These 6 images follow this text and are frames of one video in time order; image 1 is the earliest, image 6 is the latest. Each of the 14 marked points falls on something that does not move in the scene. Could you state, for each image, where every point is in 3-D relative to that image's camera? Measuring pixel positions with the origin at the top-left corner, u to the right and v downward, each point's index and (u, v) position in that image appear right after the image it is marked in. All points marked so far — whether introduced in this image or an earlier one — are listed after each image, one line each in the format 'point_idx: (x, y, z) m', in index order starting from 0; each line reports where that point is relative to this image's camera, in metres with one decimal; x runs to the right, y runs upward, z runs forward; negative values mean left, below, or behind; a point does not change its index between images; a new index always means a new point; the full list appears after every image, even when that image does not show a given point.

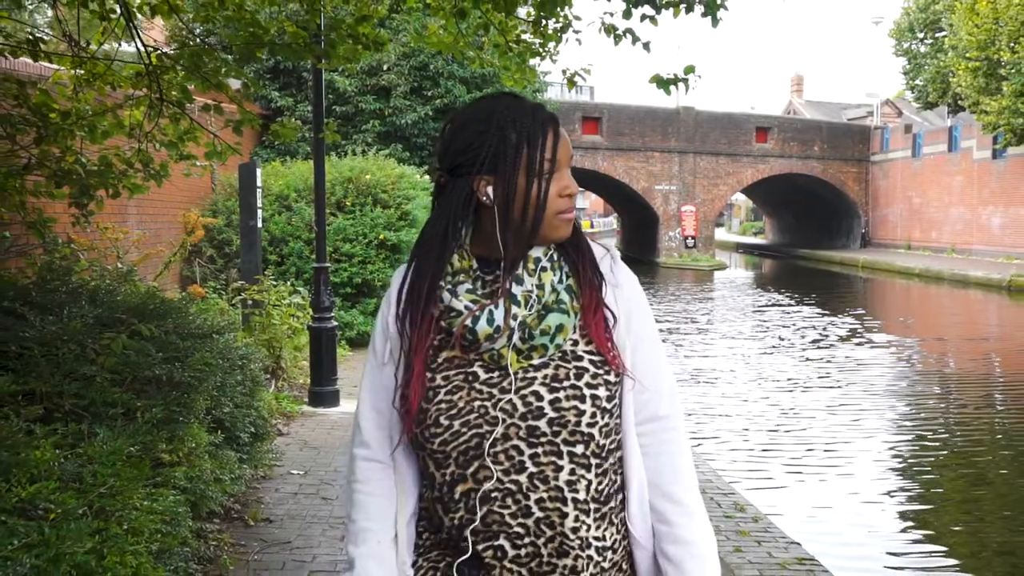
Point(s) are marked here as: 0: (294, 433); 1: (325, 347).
0: (-1.5, -1.0, +6.2) m
1: (-1.5, -0.5, +7.3) m
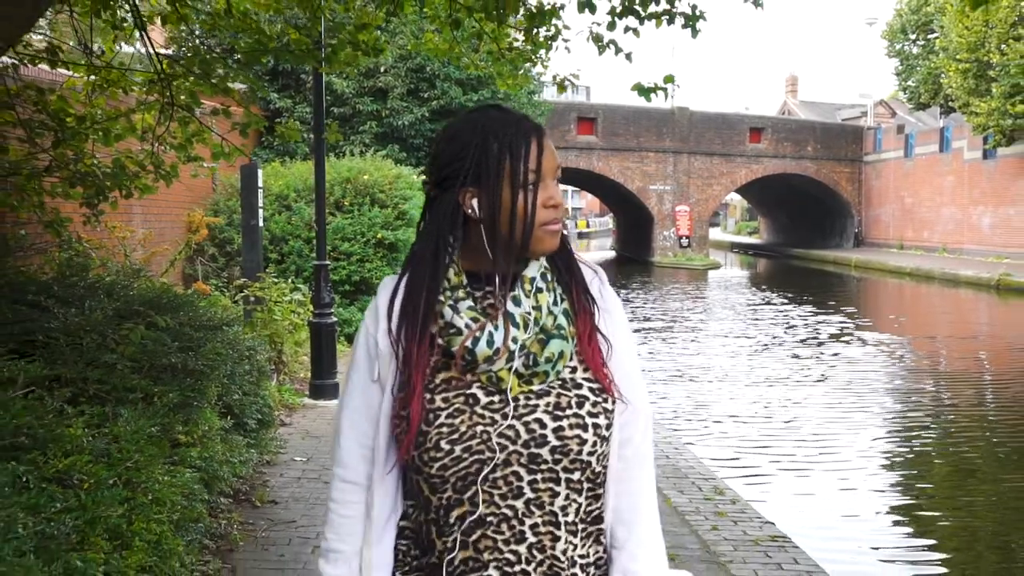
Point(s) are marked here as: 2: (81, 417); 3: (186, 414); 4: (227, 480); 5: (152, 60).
0: (-1.5, -1.0, +6.5) m
1: (-1.6, -0.5, +7.6) m
2: (-1.4, -0.4, +3.0) m
3: (-1.4, -0.5, +3.9) m
4: (-1.3, -0.9, +4.1) m
5: (-2.2, +1.4, +5.4) m
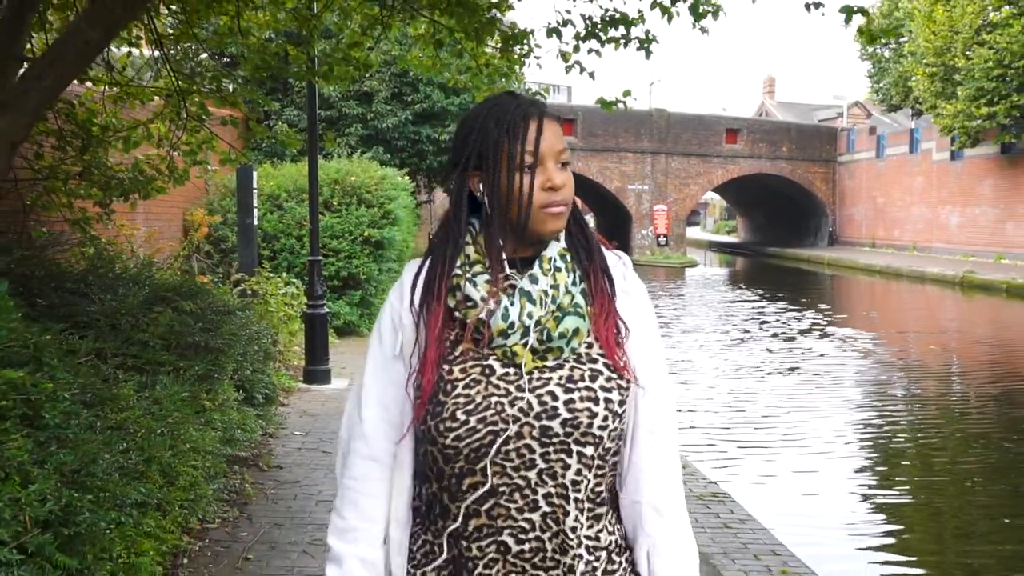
0: (-1.7, -0.9, +7.1) m
1: (-1.8, -0.4, +8.2) m
2: (-1.6, -0.4, +3.6) m
3: (-1.5, -0.5, +4.5) m
4: (-1.4, -0.8, +4.7) m
5: (-2.3, +1.4, +6.0) m
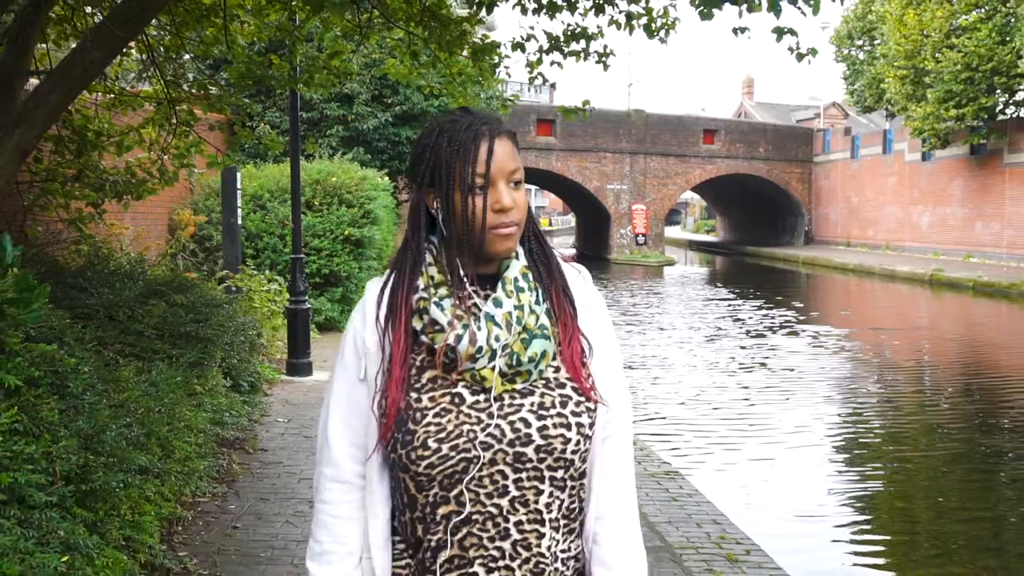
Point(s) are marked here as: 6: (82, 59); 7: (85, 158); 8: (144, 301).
0: (-1.9, -0.9, +7.5) m
1: (-2.0, -0.4, +8.6) m
2: (-1.7, -0.4, +4.0) m
3: (-1.7, -0.5, +4.9) m
4: (-1.6, -0.8, +5.1) m
5: (-2.6, +1.5, +6.3) m
6: (-1.9, +1.0, +4.0) m
7: (-2.8, +0.8, +5.9) m
8: (-2.0, -0.1, +4.9) m
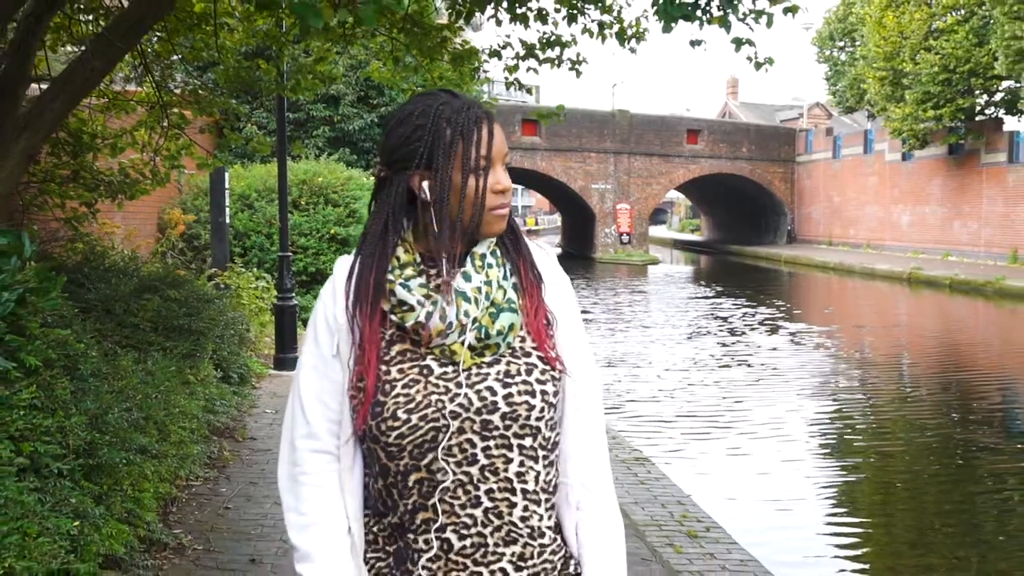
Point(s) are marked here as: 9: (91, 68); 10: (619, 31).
0: (-2.1, -0.9, +7.7) m
1: (-2.2, -0.3, +8.9) m
2: (-1.8, -0.3, +4.3) m
3: (-1.8, -0.4, +5.2) m
4: (-1.7, -0.7, +5.4) m
5: (-2.7, +1.5, +6.6) m
6: (-2.0, +1.0, +4.2) m
7: (-3.0, +0.9, +6.1) m
8: (-2.1, 0.0, +5.1) m
9: (-2.0, +1.0, +4.2) m
10: (+0.8, +1.9, +6.5) m
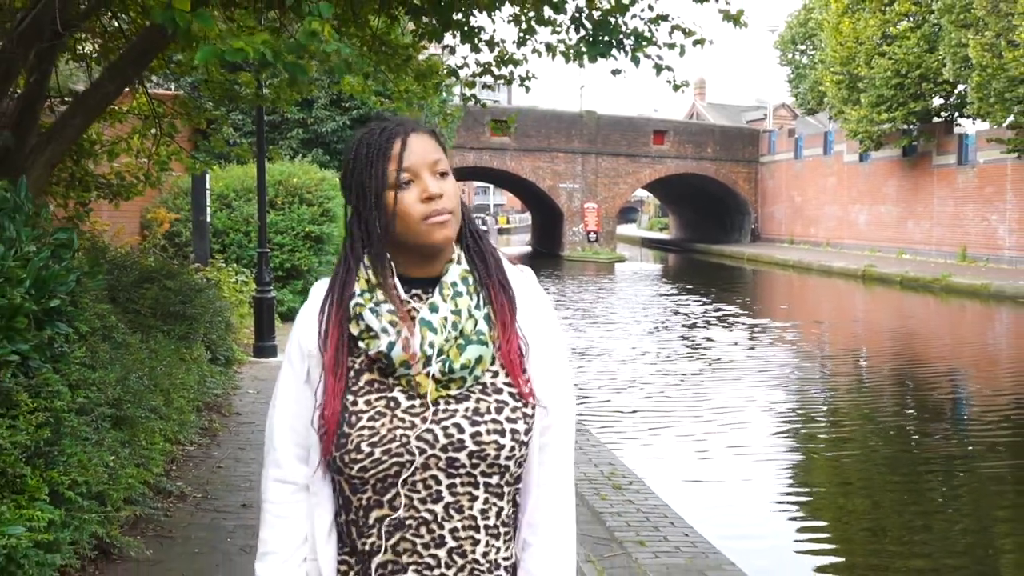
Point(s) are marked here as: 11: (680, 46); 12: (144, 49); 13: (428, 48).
0: (-2.5, -0.8, +8.5) m
1: (-2.6, -0.3, +9.6) m
2: (-2.1, -0.3, +5.0) m
3: (-2.1, -0.4, +5.9) m
4: (-2.0, -0.7, +6.1) m
5: (-3.1, +1.6, +7.3) m
6: (-2.3, +1.1, +5.0) m
7: (-3.3, +0.9, +6.8) m
8: (-2.4, 0.0, +5.8) m
9: (-2.3, +1.1, +5.0) m
10: (+0.4, +1.9, +7.3) m
11: (+1.0, +1.5, +5.5) m
12: (-2.0, +1.3, +4.8) m
13: (-0.7, +2.0, +7.5) m
